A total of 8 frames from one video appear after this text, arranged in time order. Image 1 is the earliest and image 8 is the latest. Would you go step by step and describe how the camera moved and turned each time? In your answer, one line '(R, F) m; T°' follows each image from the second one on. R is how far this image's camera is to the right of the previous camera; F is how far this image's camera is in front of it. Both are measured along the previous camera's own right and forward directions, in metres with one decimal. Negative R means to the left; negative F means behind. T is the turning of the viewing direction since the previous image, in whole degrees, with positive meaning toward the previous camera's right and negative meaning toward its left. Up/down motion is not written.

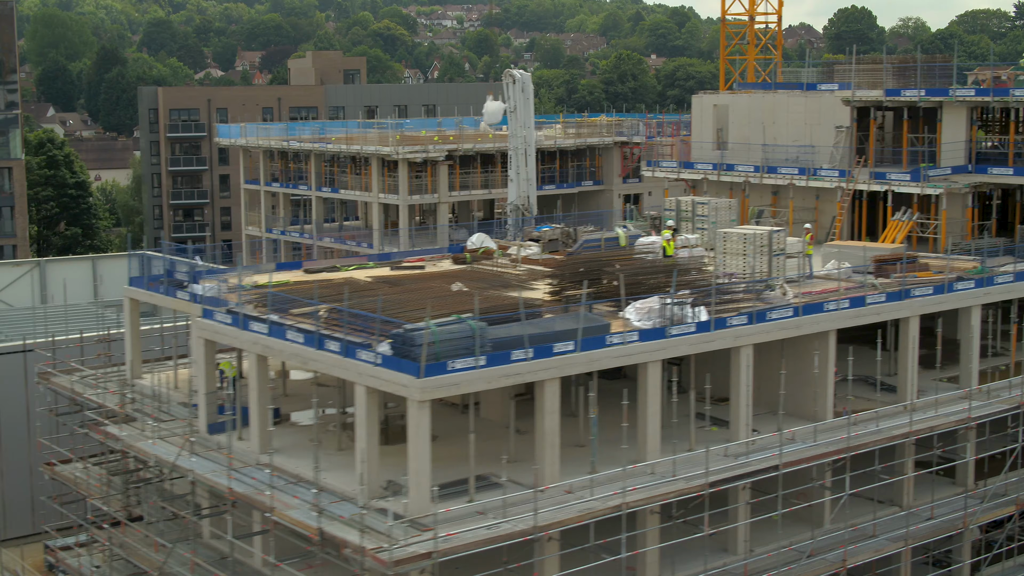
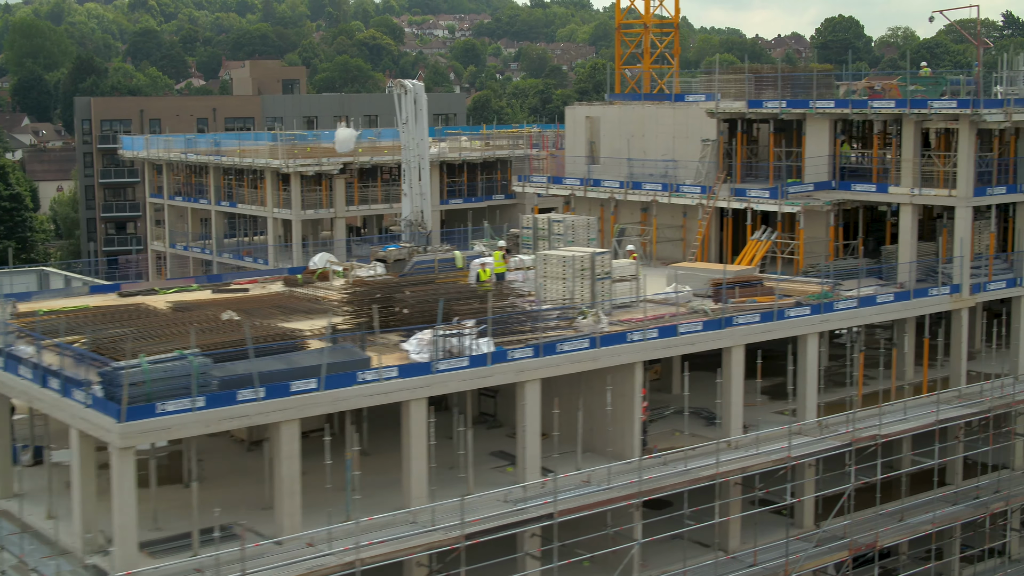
(+5.2, +2.7) m; 0°
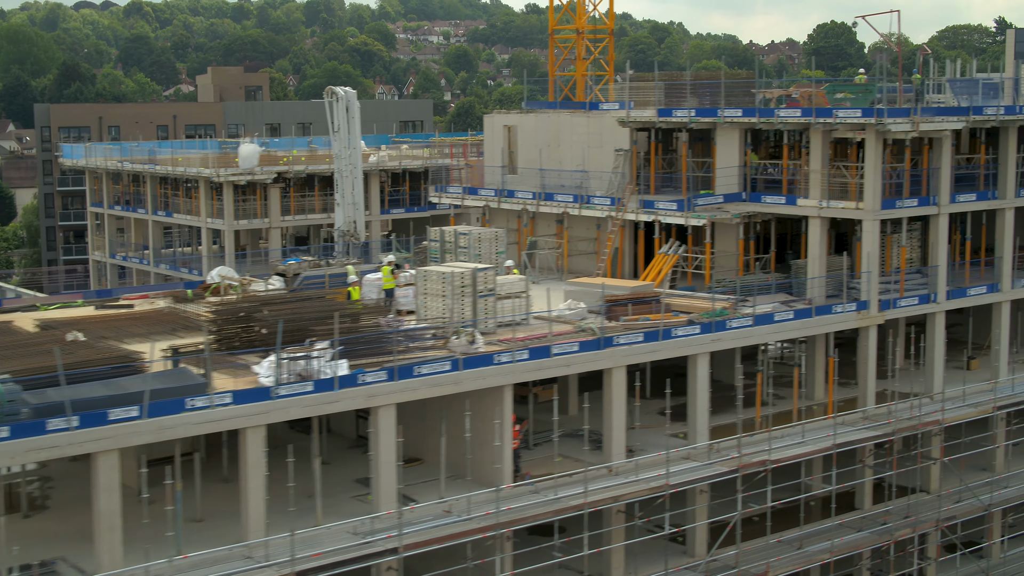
(+3.1, +1.6) m; 0°
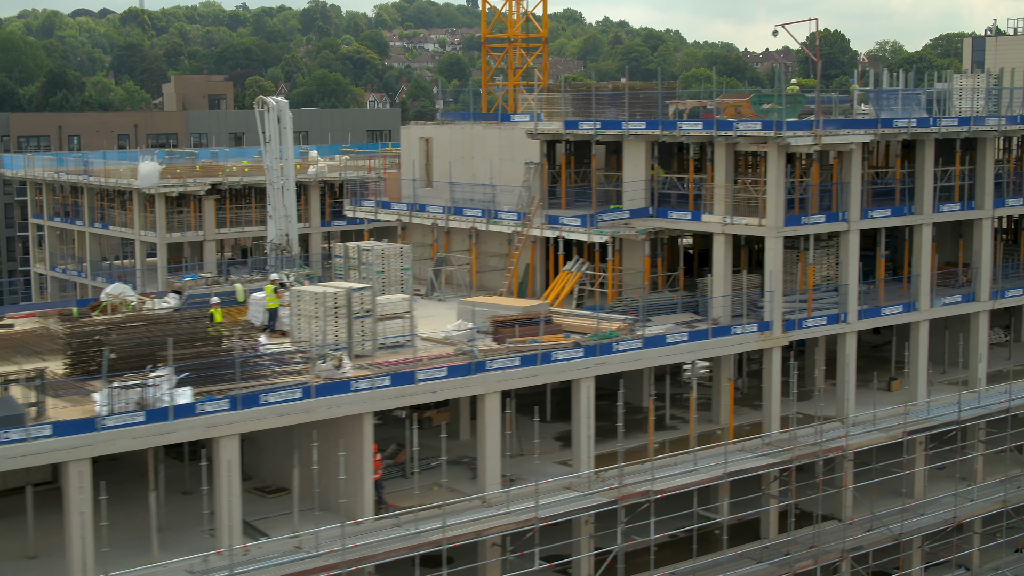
(+3.0, +1.5) m; 0°
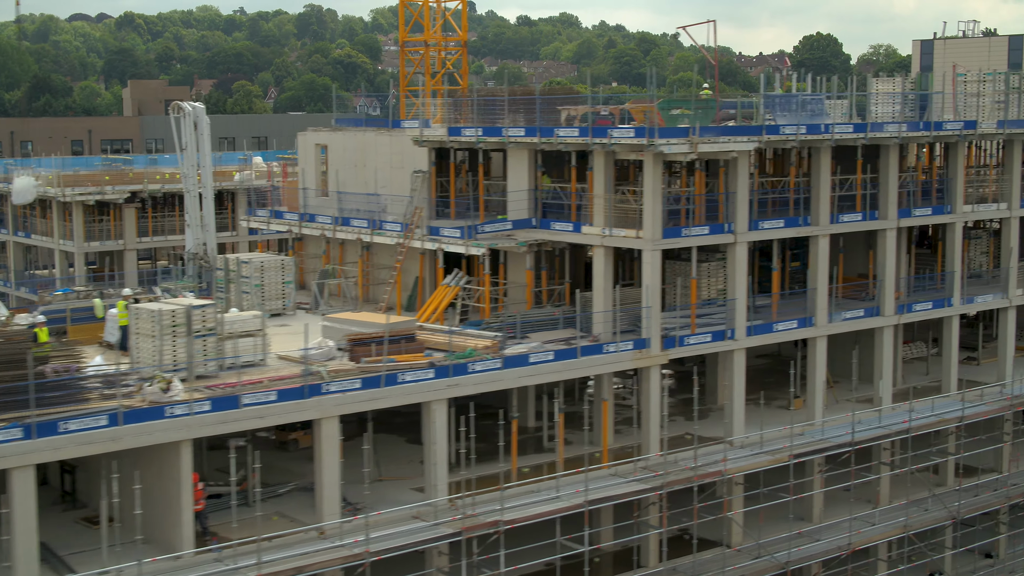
(+3.5, +1.8) m; 0°
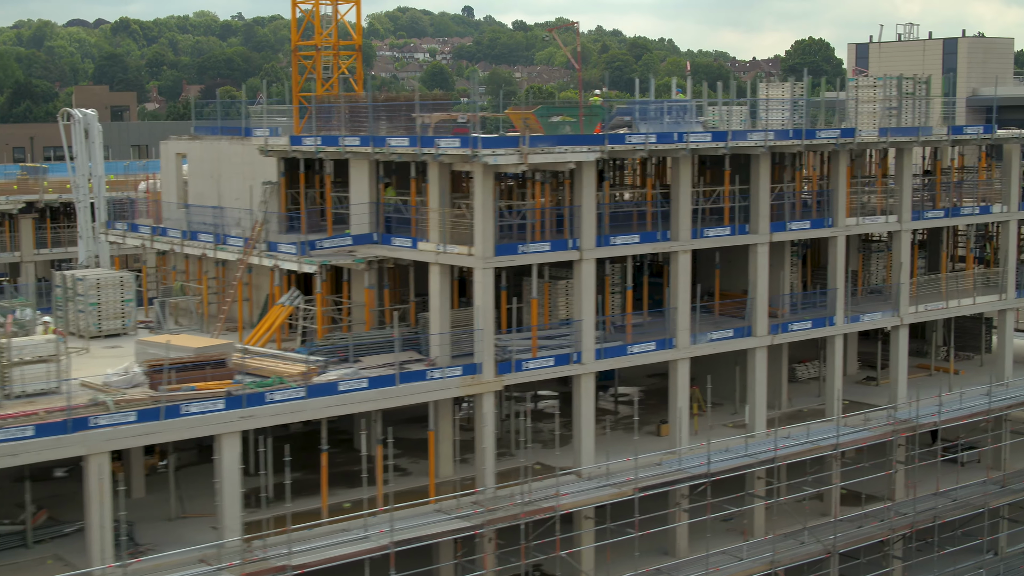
(+4.2, +2.4) m; 0°
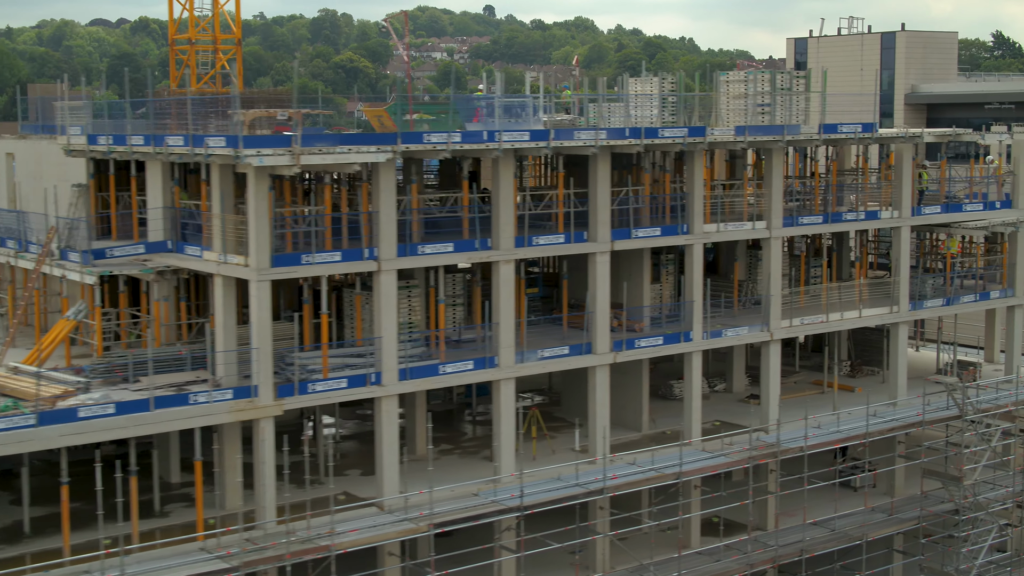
(+5.2, +3.2) m; -1°
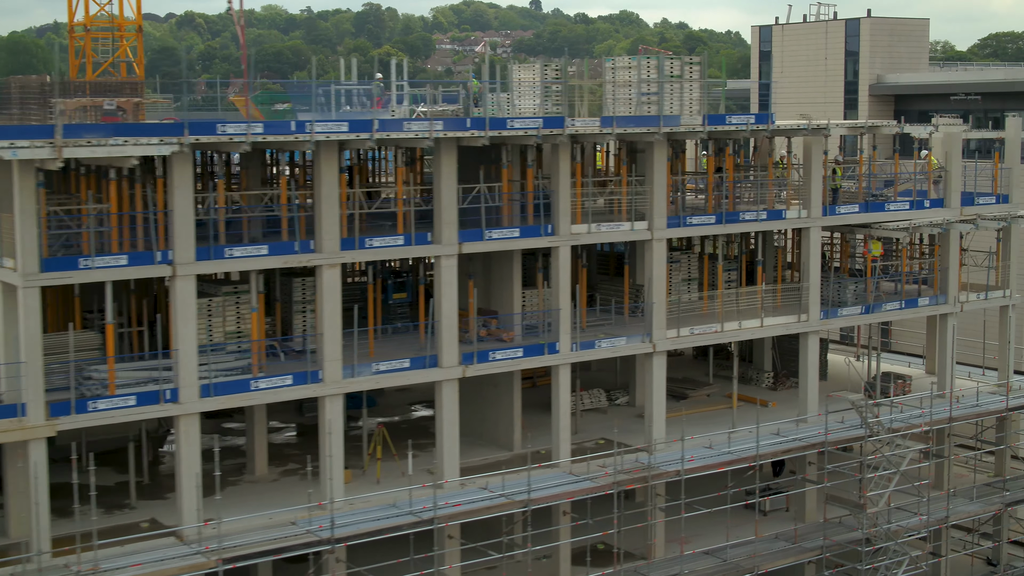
(+4.8, +3.3) m; -2°
